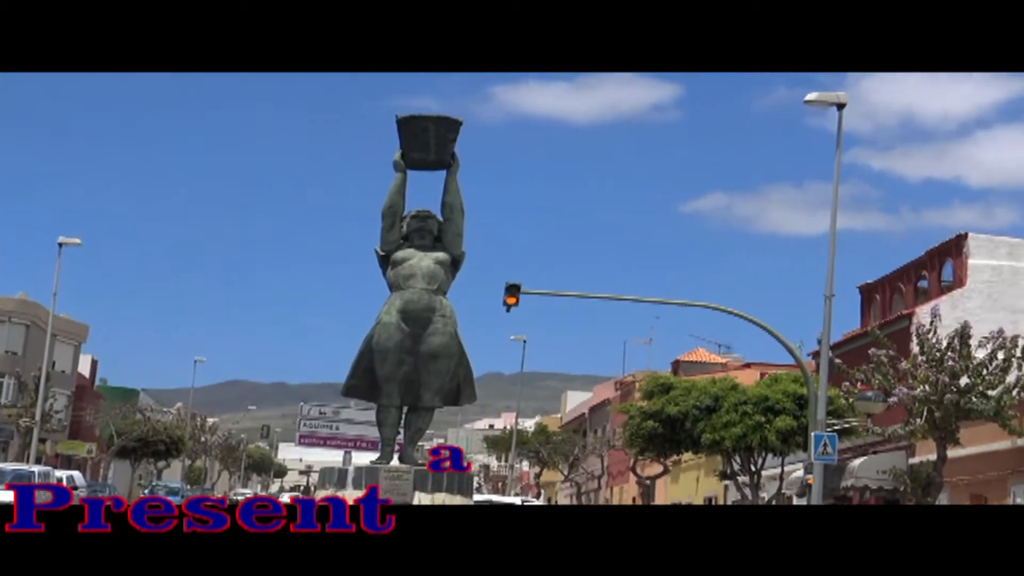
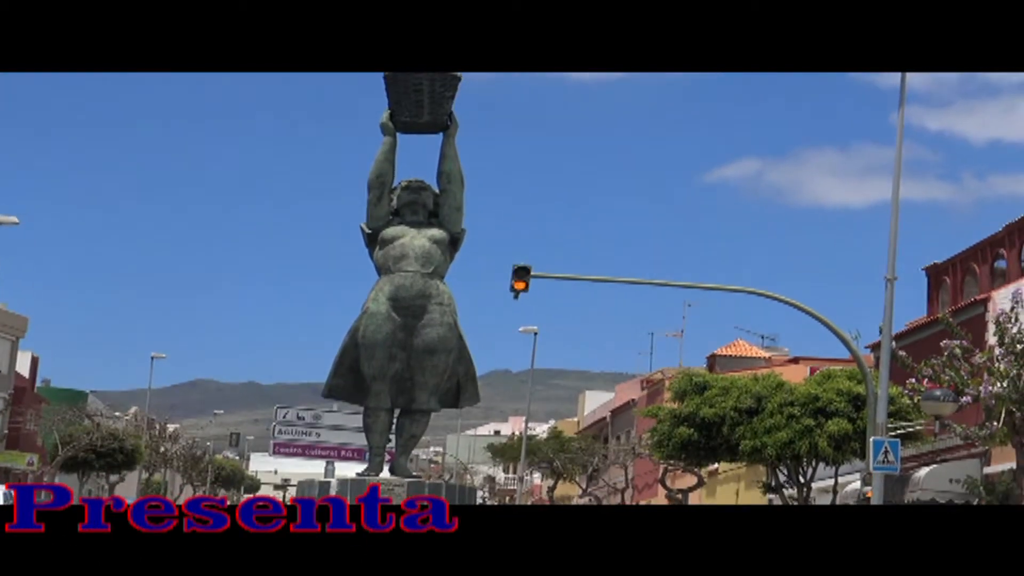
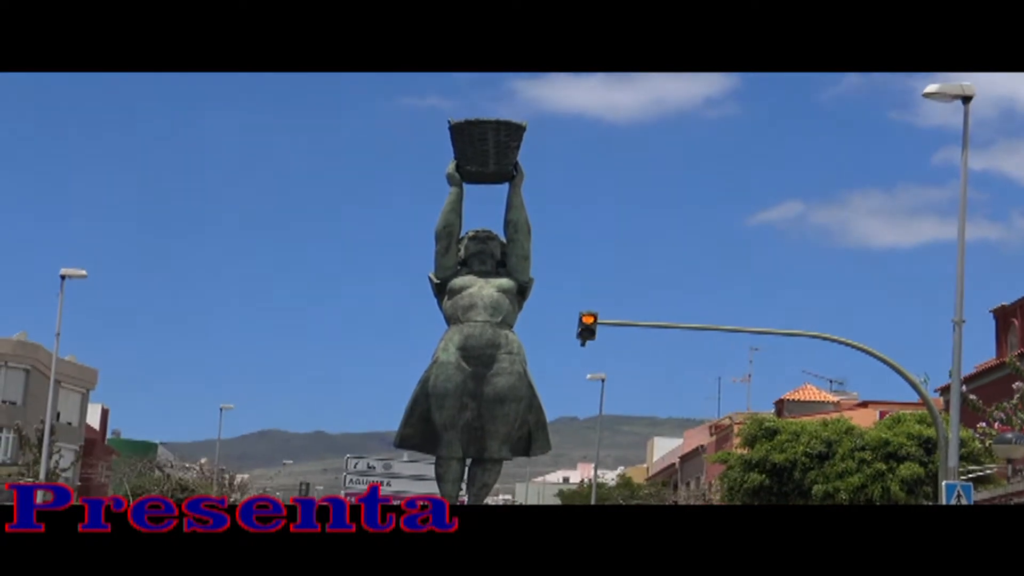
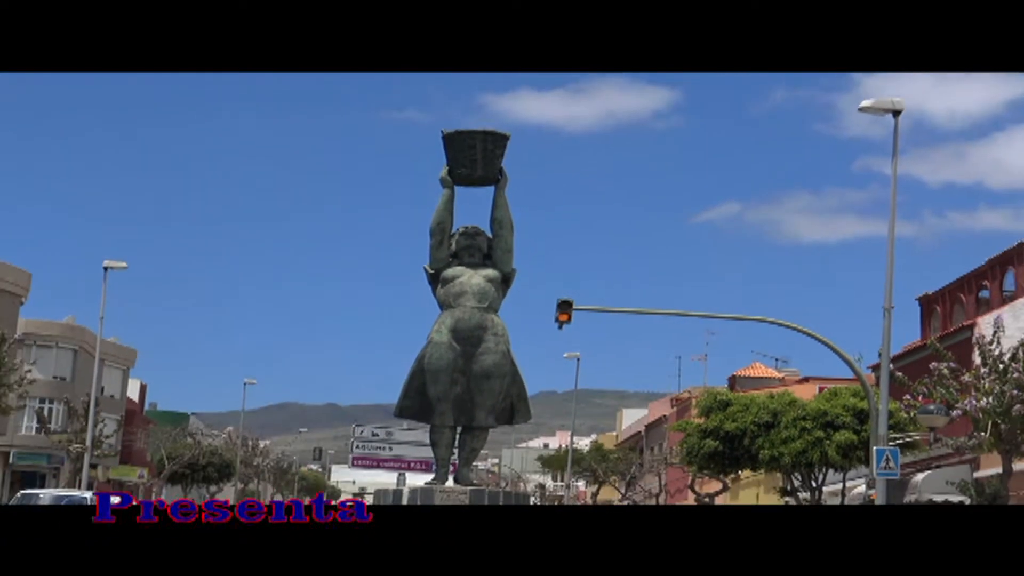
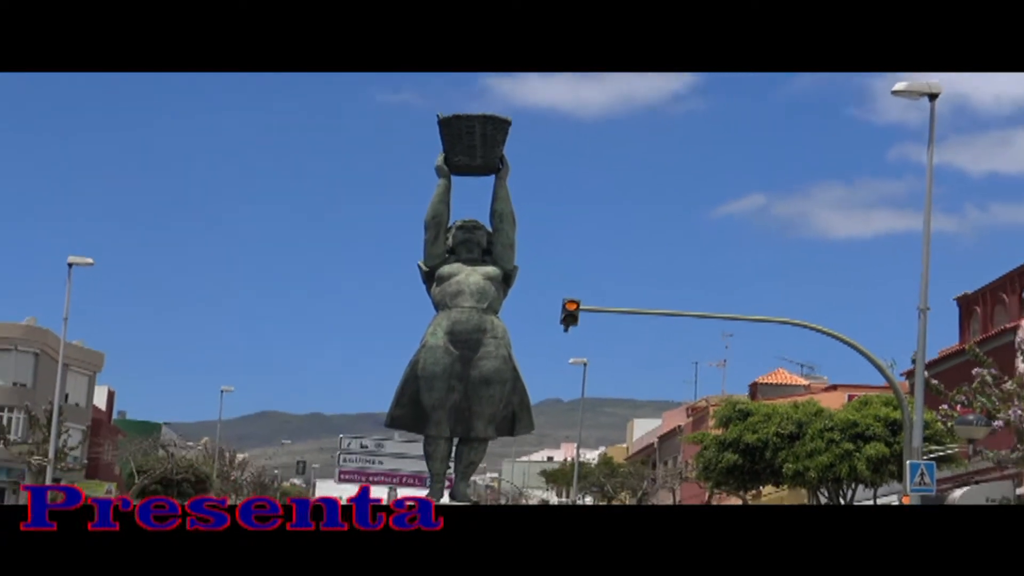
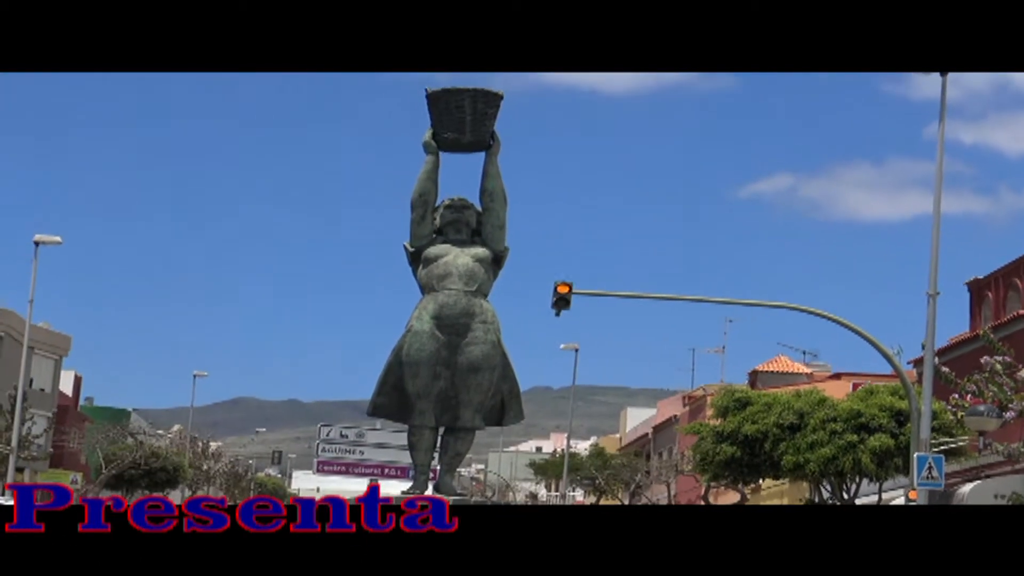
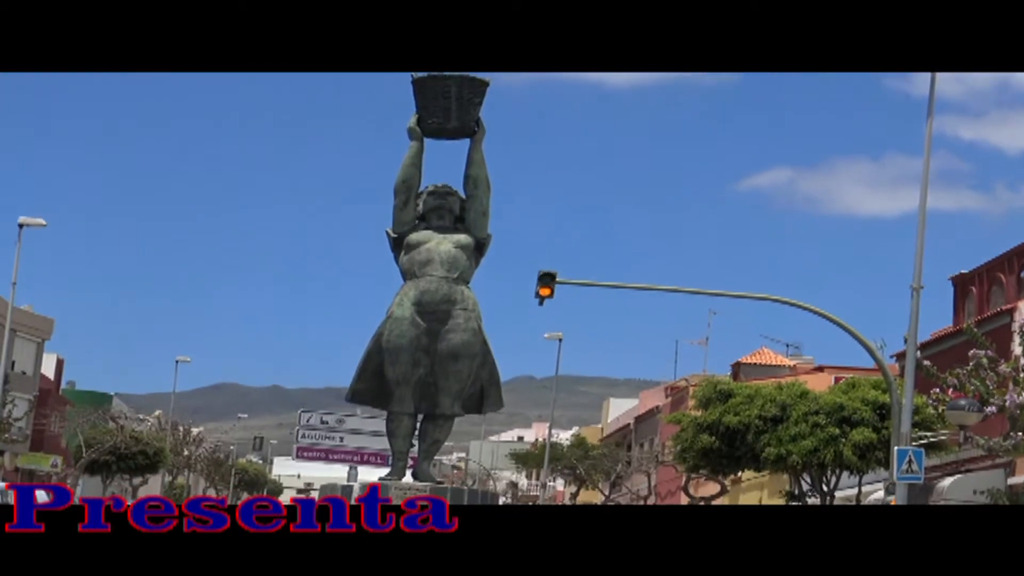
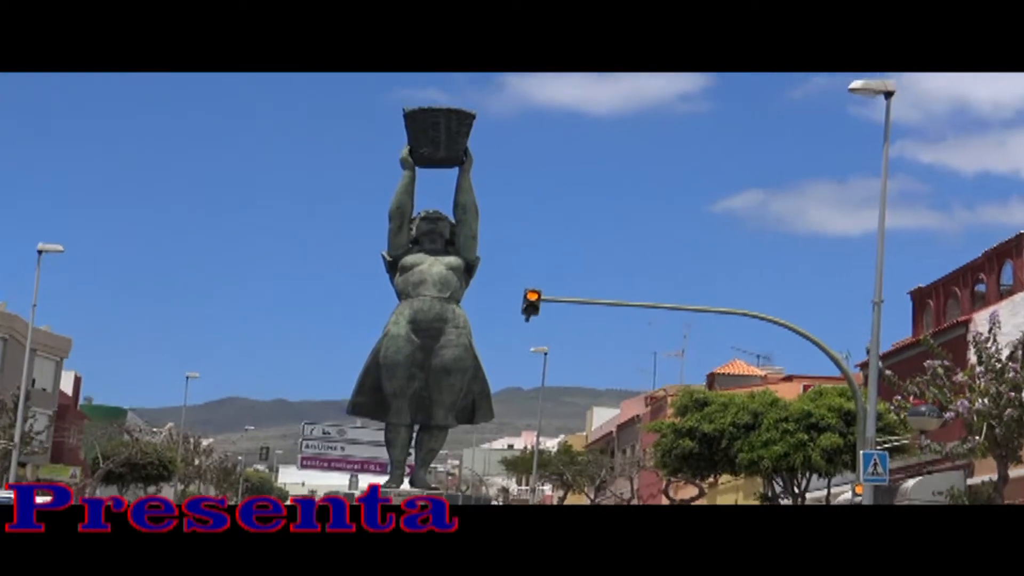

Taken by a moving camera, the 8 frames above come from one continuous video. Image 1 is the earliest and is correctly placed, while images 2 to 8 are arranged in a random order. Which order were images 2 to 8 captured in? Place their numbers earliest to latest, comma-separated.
8, 7, 2, 6, 3, 5, 4
